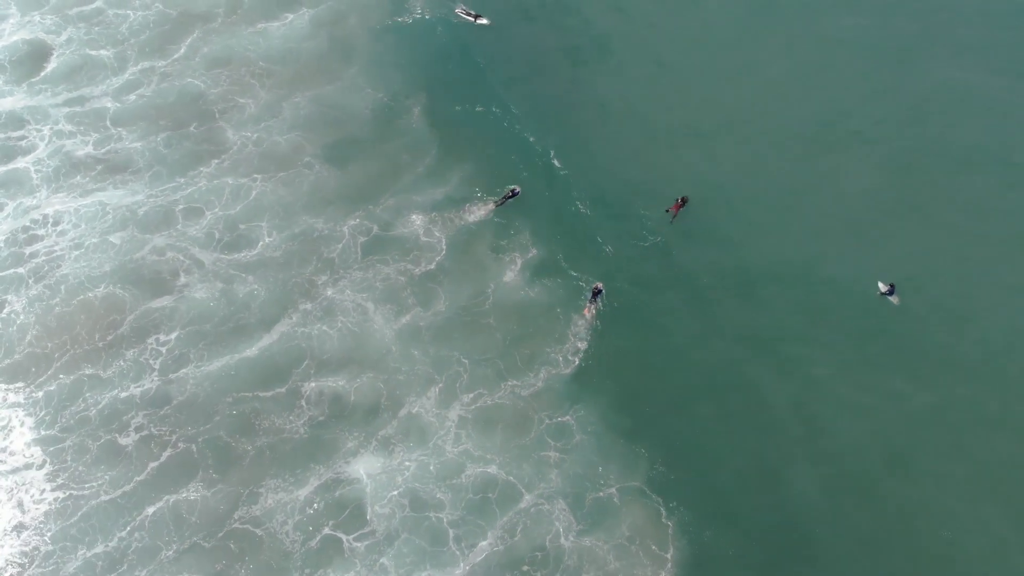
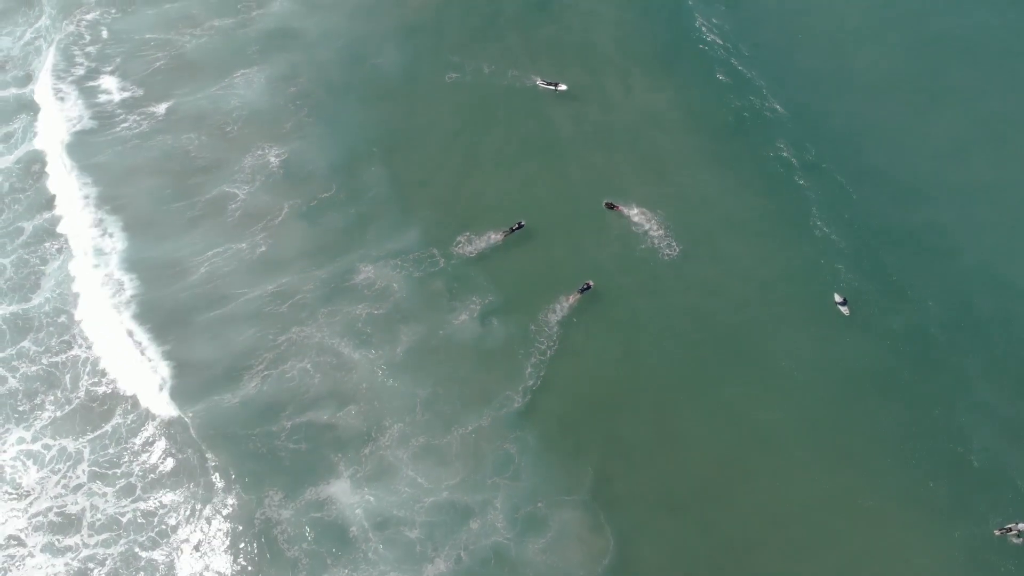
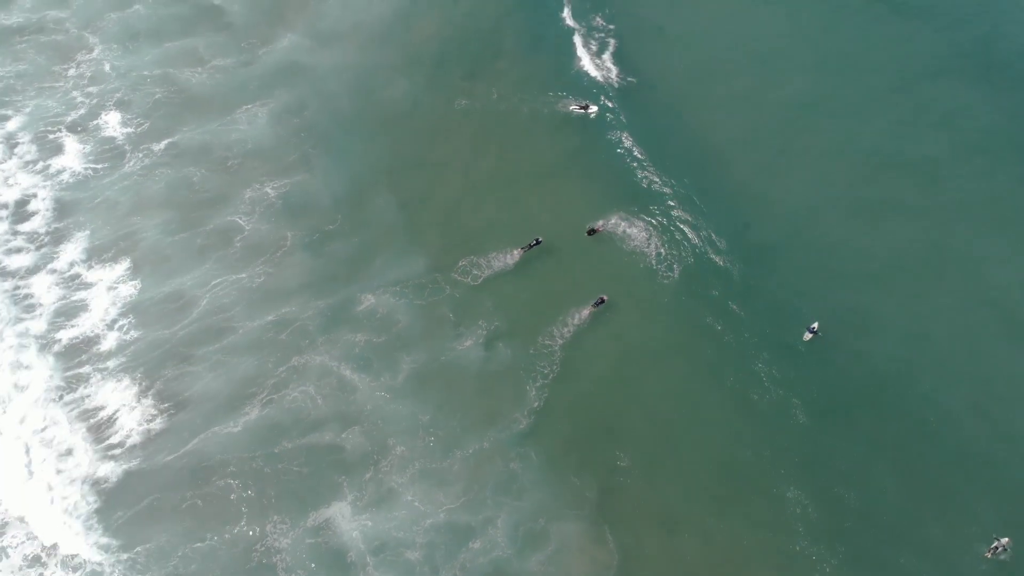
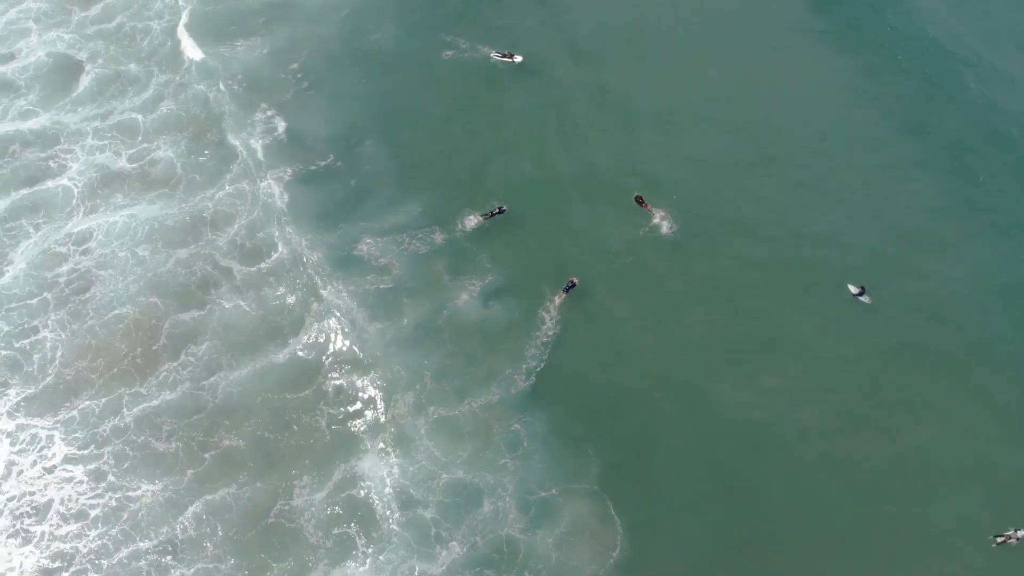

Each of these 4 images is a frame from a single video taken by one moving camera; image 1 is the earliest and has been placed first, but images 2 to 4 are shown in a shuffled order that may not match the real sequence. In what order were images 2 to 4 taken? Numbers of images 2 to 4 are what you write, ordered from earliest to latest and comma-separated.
4, 2, 3
